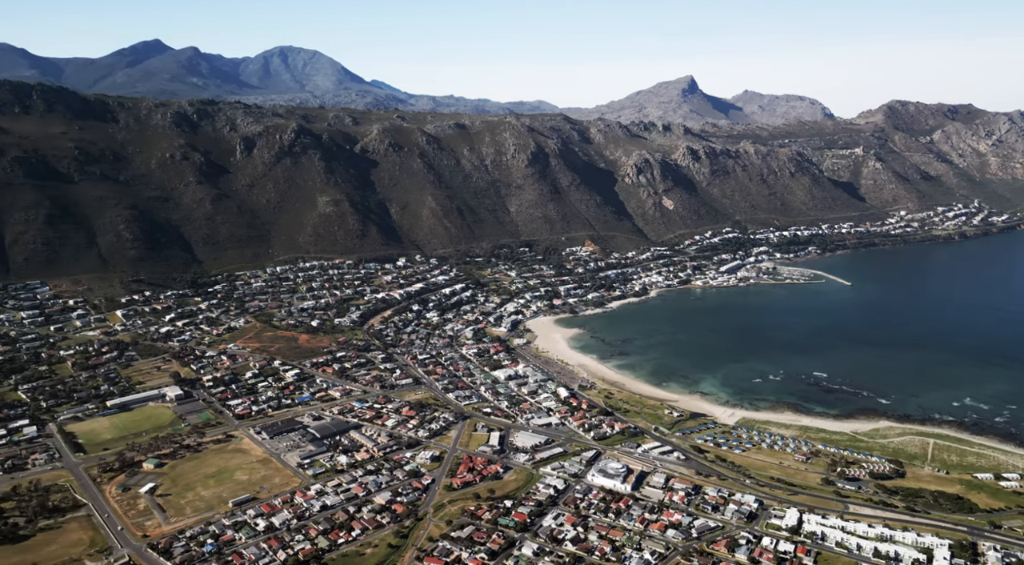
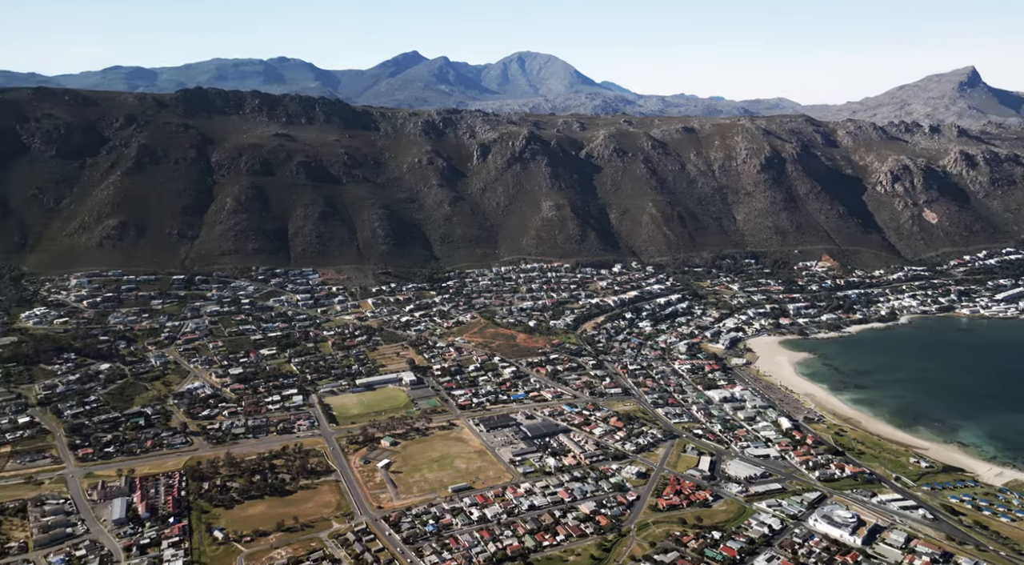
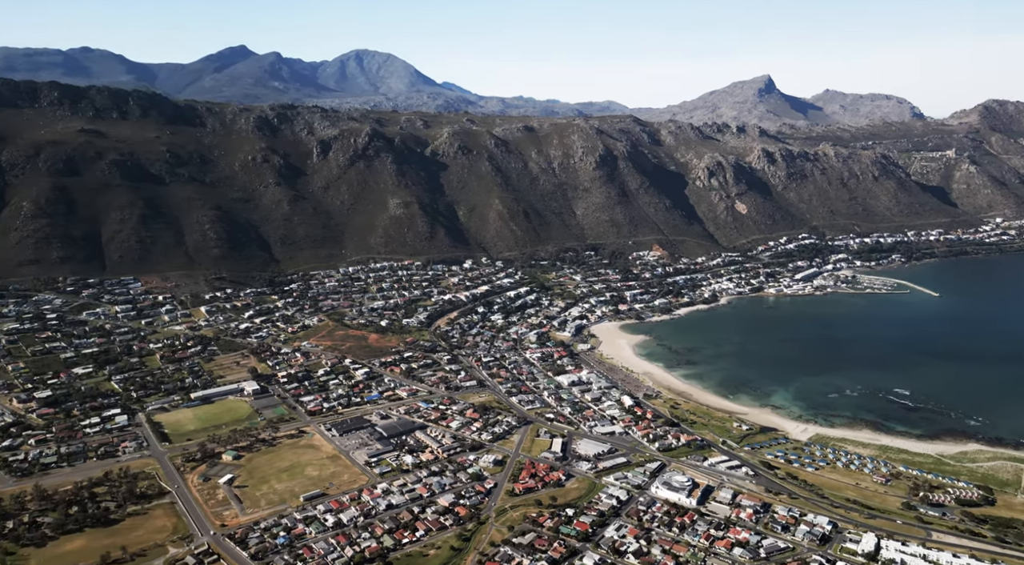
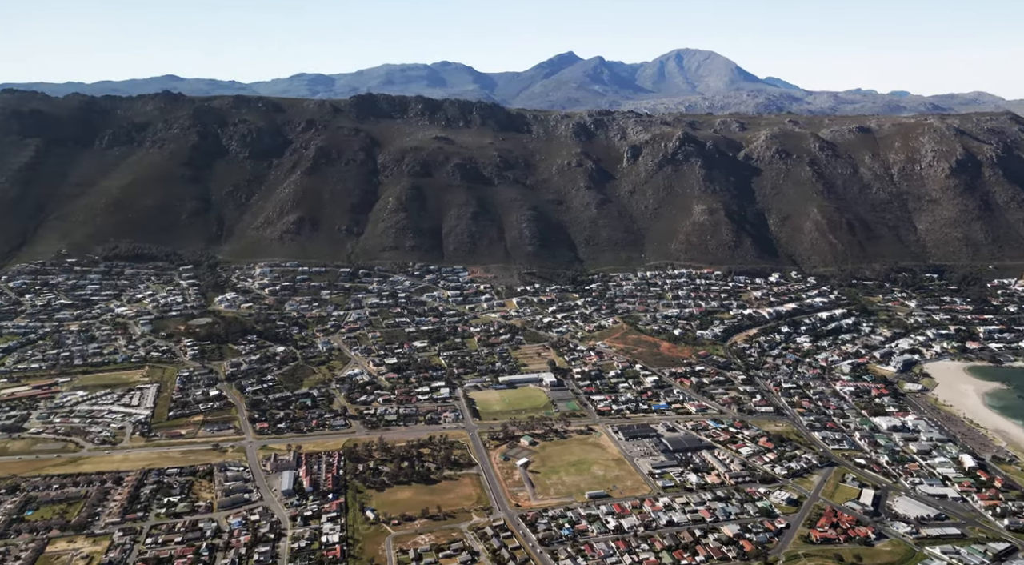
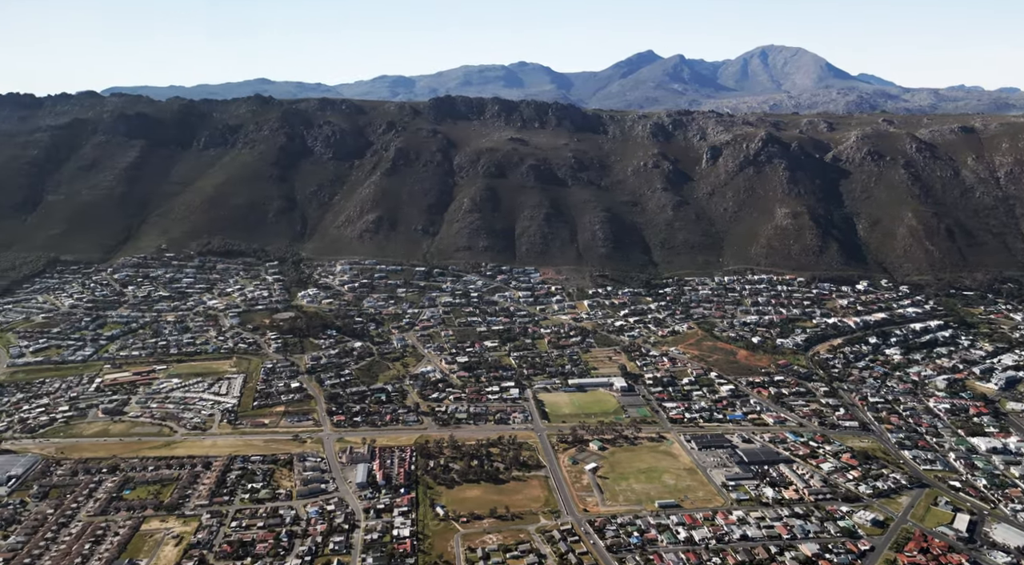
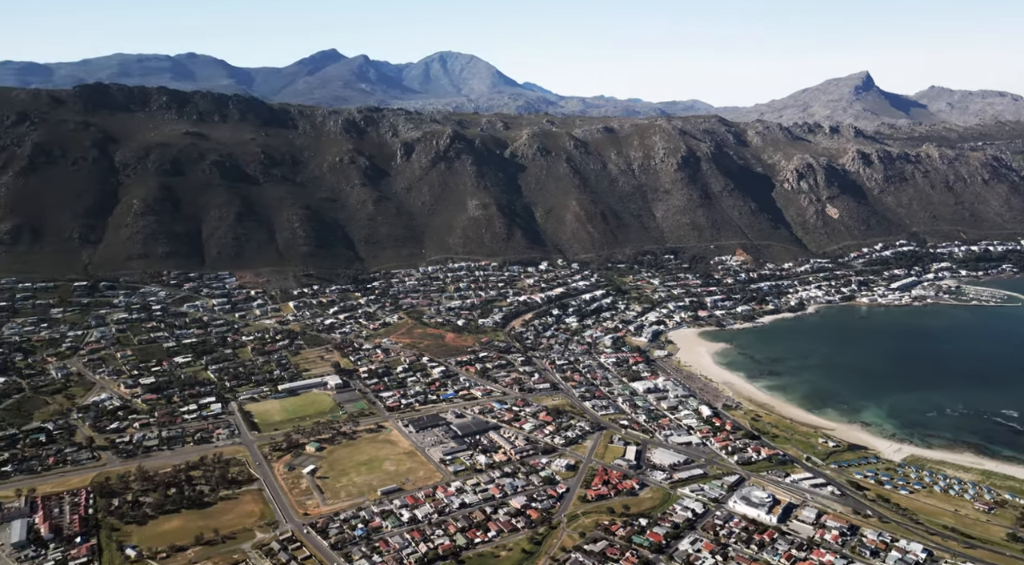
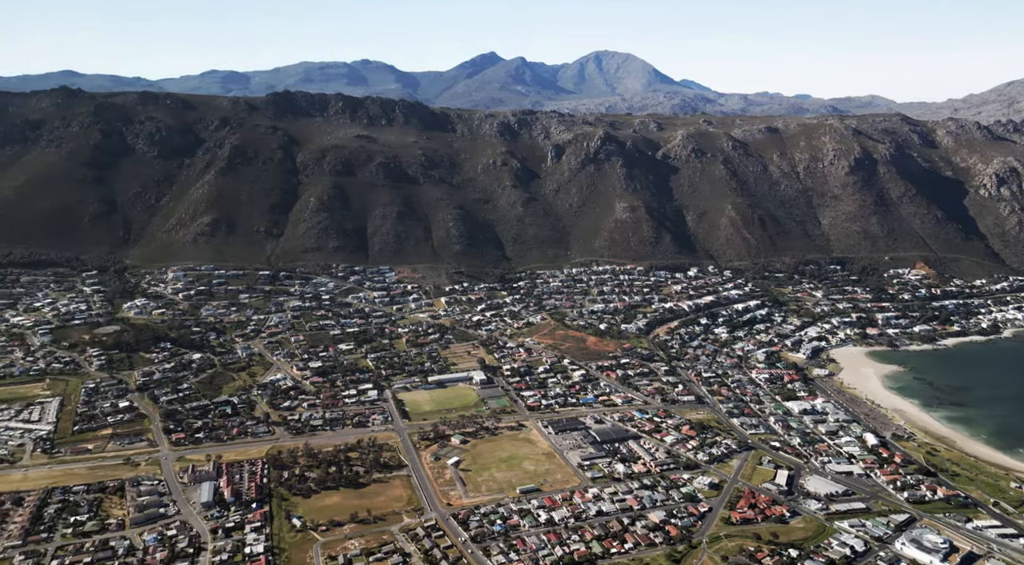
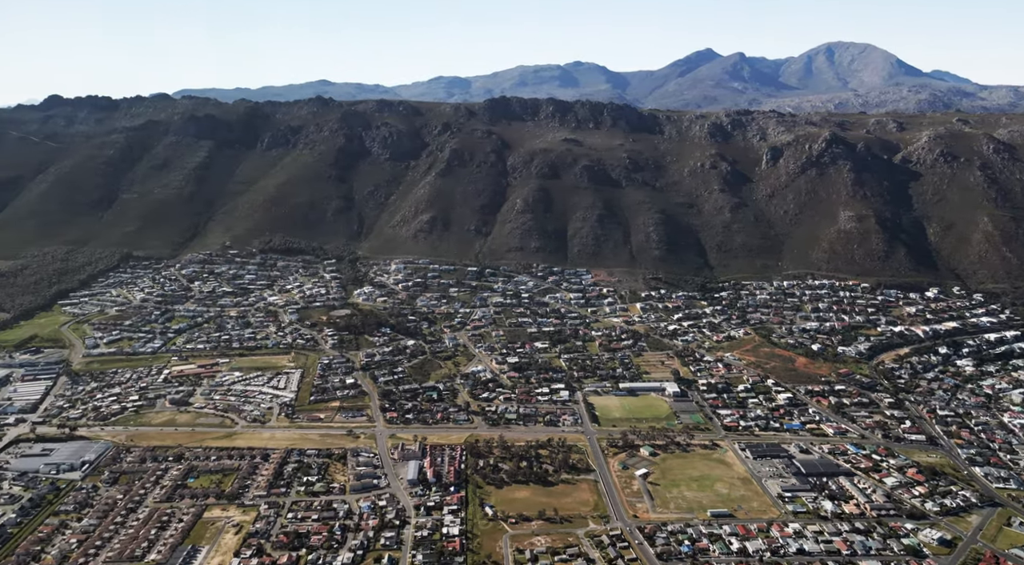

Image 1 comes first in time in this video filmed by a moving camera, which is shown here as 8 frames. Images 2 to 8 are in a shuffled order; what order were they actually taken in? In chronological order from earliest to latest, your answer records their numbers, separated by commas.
3, 6, 2, 7, 4, 5, 8
